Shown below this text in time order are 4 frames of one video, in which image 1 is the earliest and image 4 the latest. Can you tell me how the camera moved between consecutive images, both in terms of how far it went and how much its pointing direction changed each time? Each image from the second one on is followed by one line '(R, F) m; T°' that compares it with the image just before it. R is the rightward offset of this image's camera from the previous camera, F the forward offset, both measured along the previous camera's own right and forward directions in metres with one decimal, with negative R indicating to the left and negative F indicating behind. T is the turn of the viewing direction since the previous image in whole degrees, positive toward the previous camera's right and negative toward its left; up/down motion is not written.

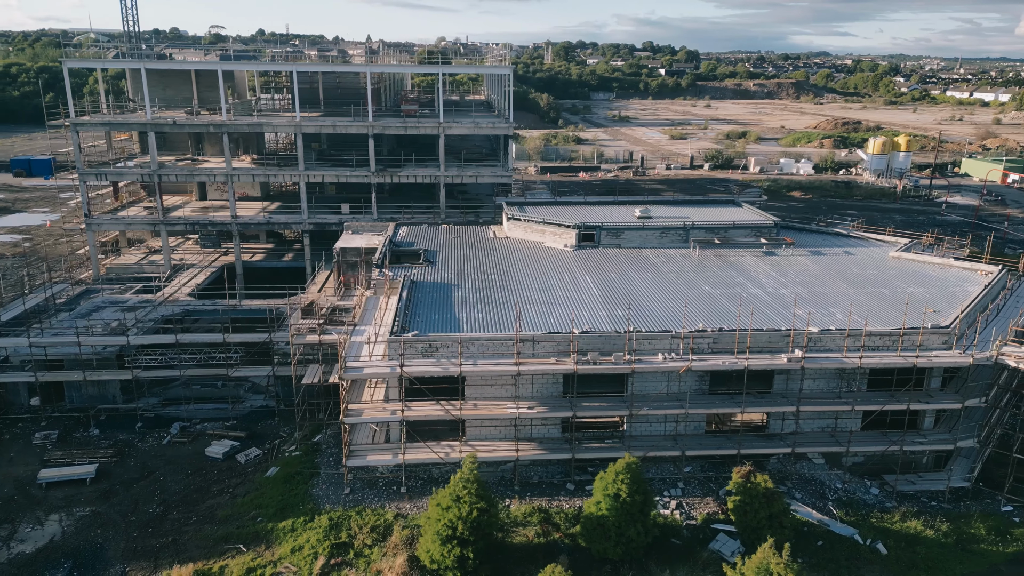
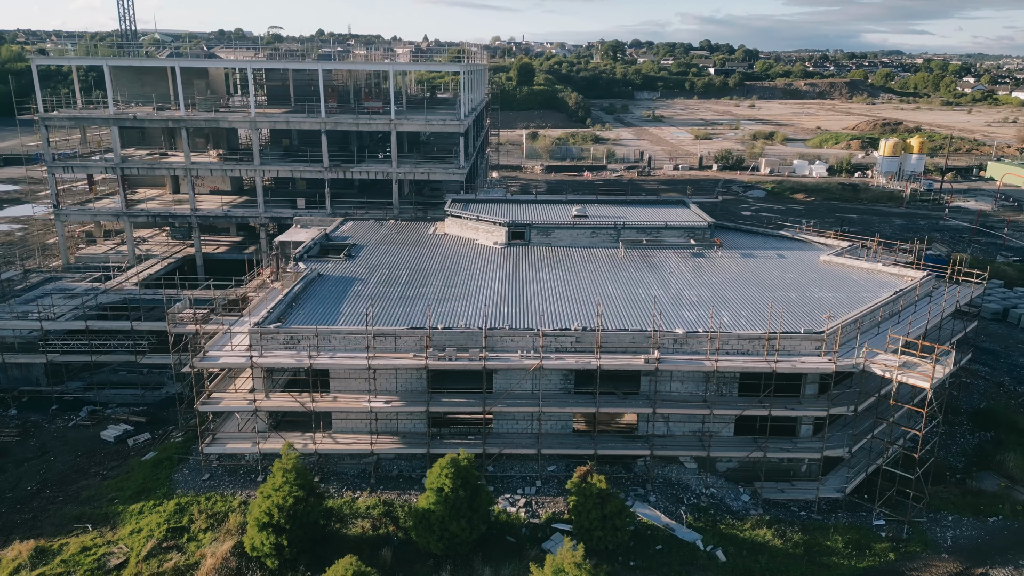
(+5.9, +0.1) m; -4°
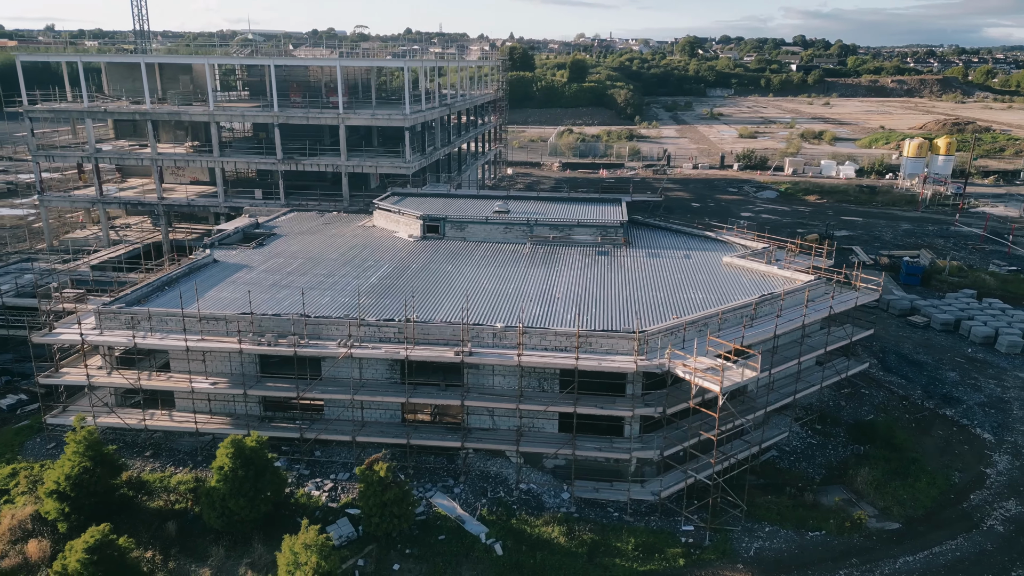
(+8.0, +0.2) m; -6°
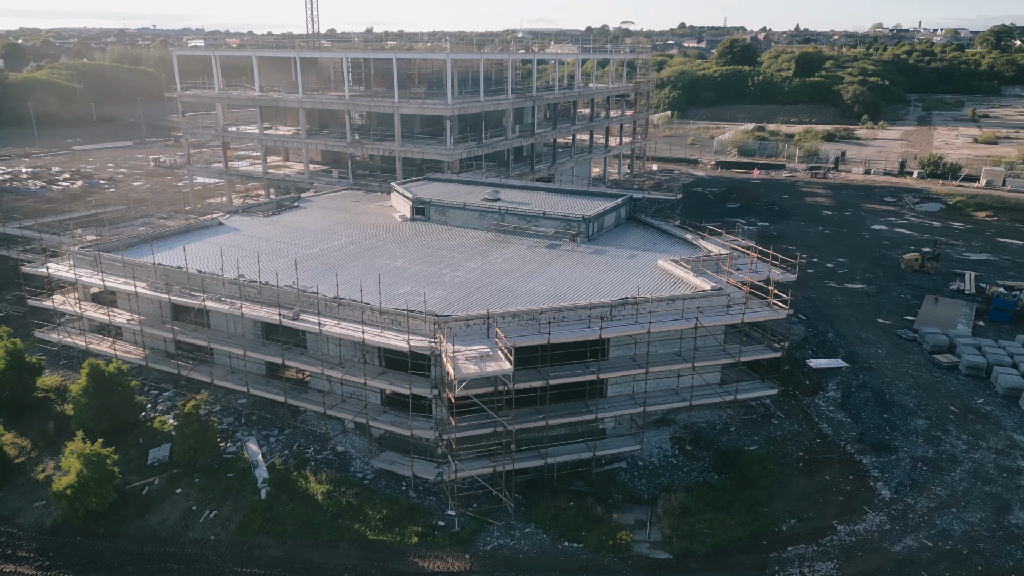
(+13.5, +1.5) m; -19°
